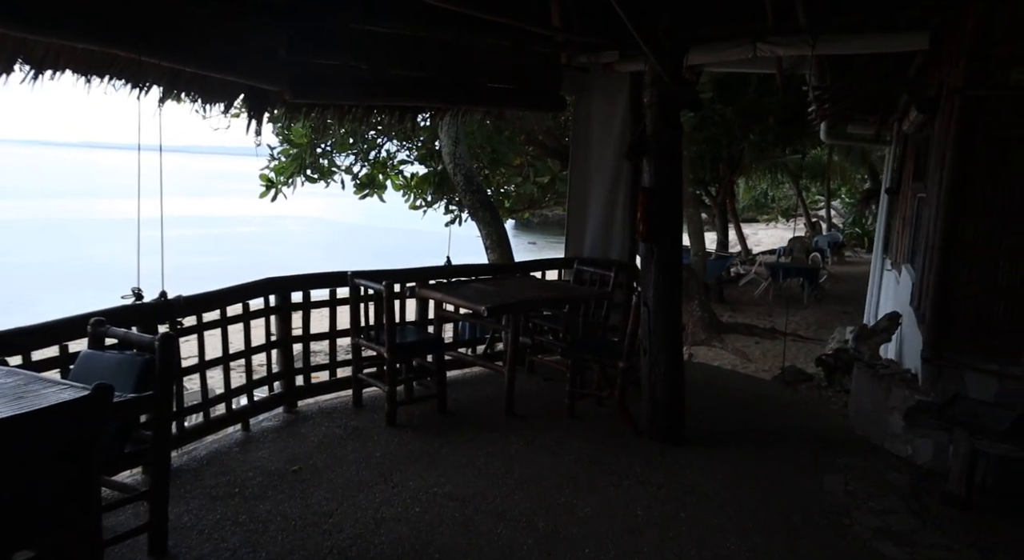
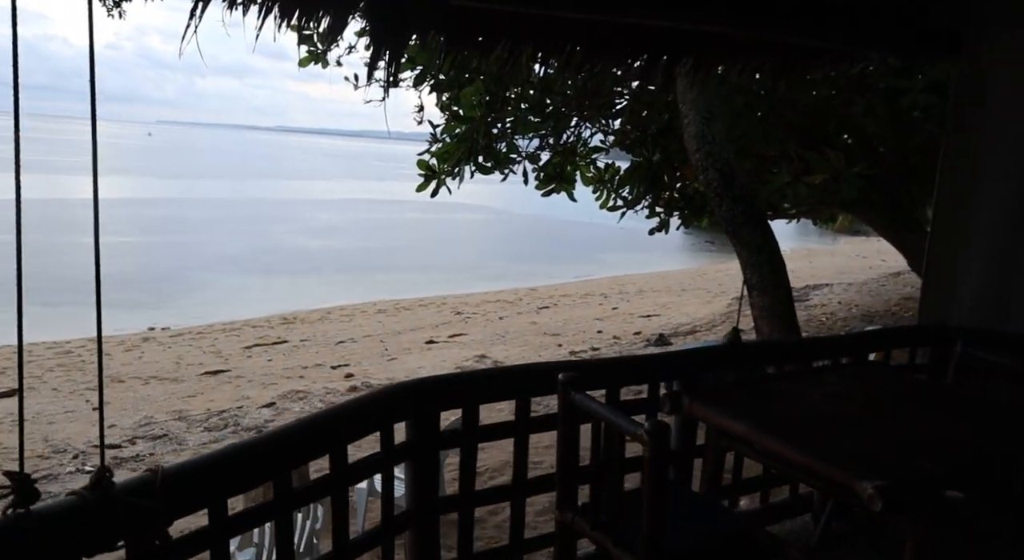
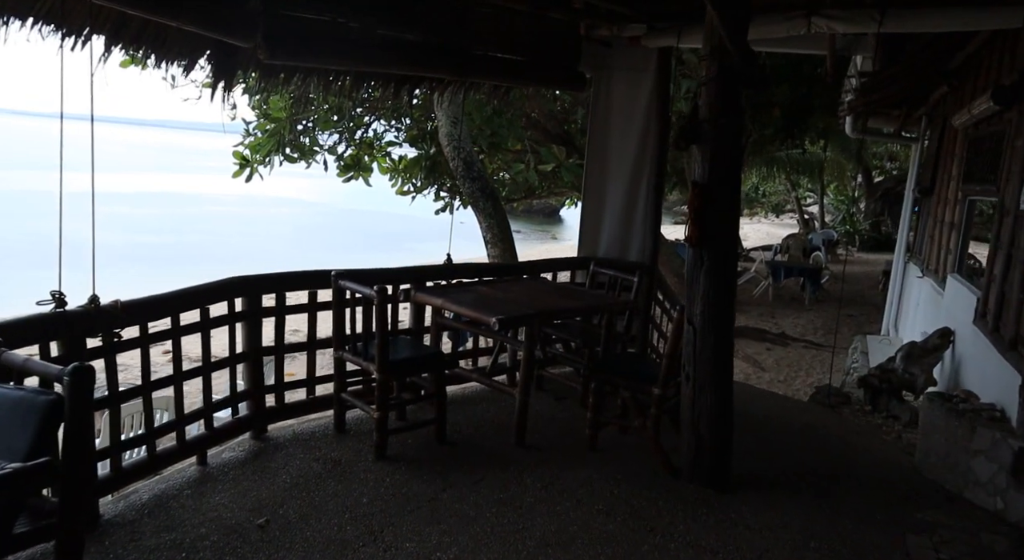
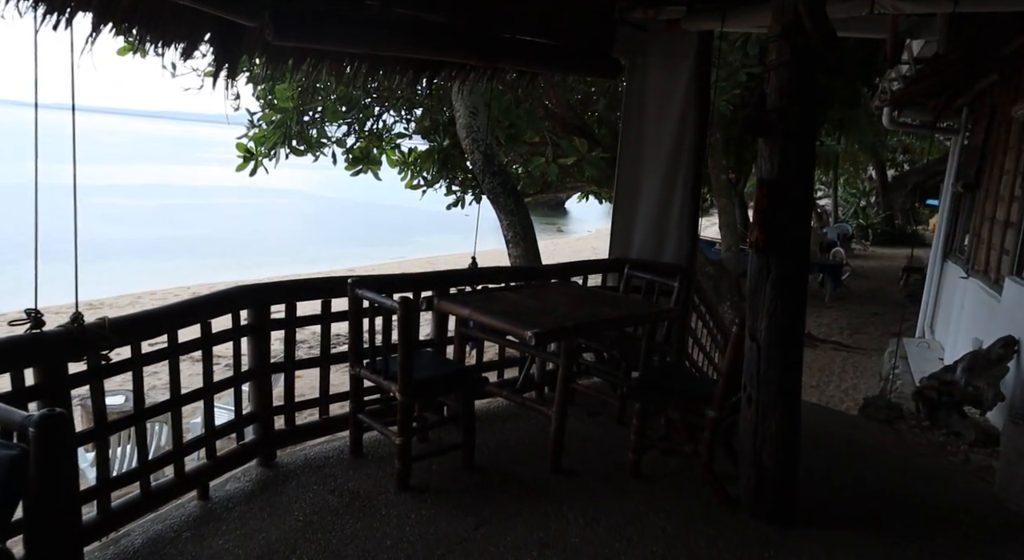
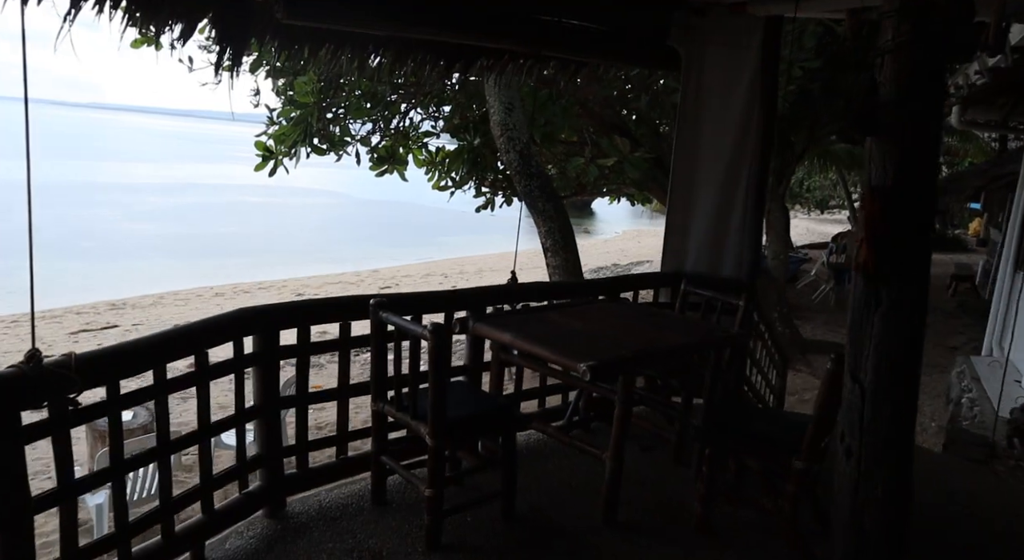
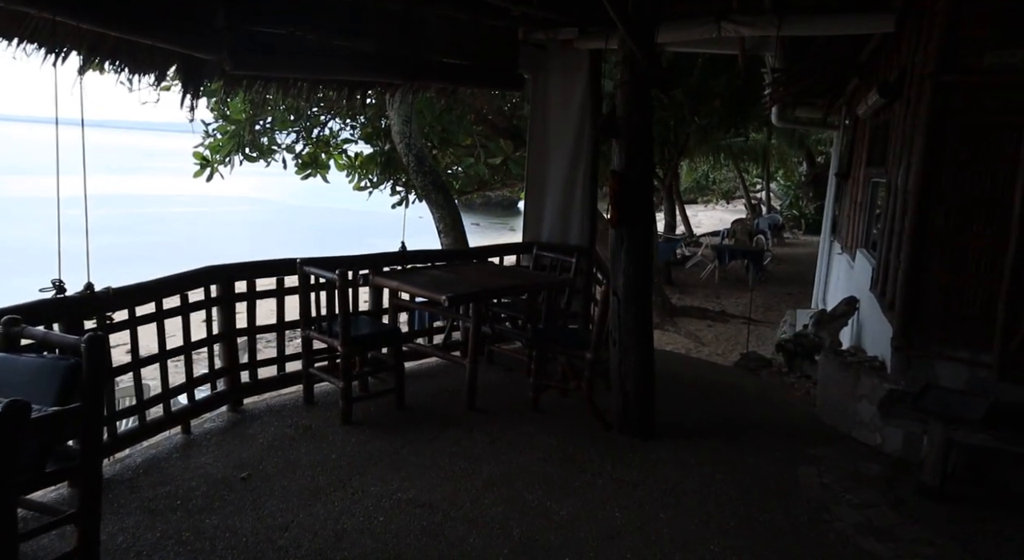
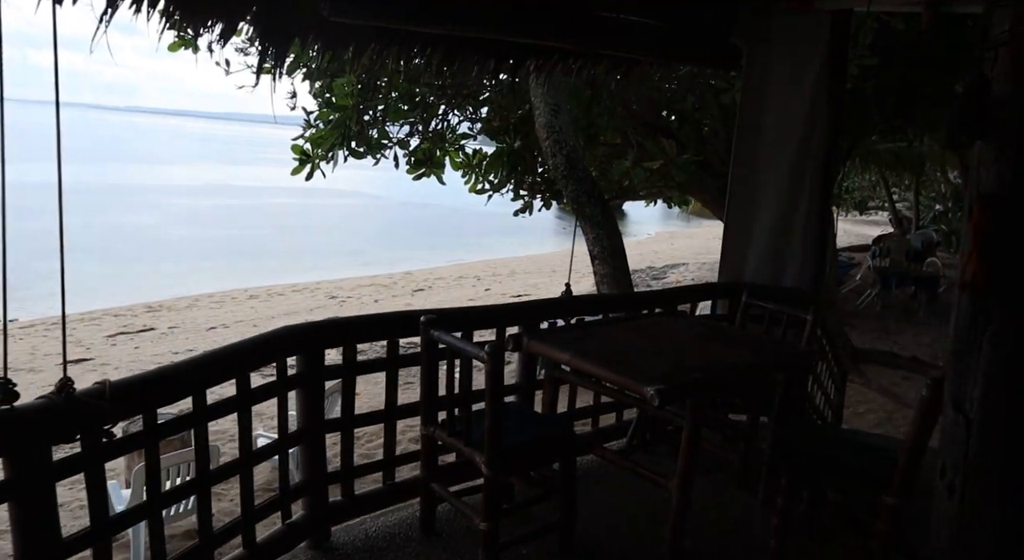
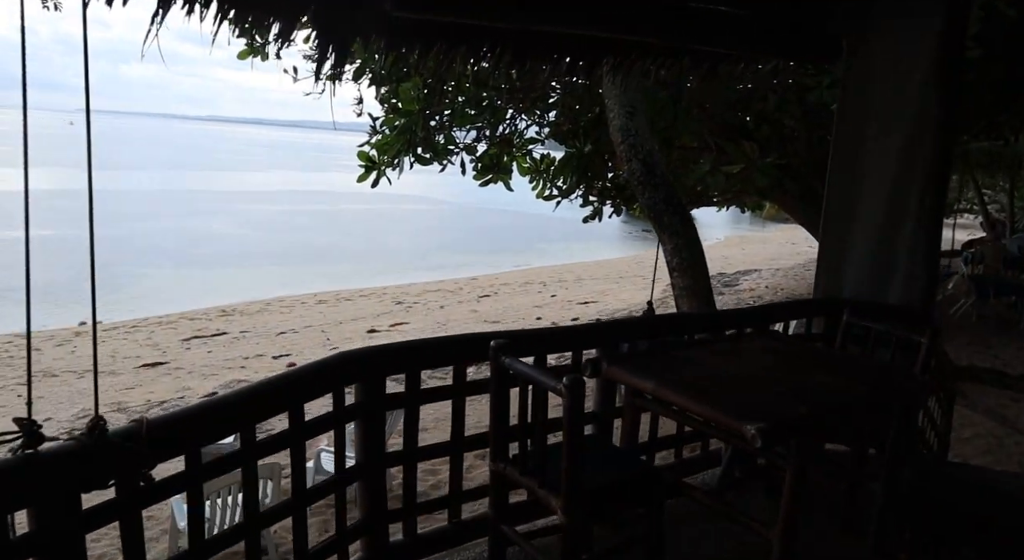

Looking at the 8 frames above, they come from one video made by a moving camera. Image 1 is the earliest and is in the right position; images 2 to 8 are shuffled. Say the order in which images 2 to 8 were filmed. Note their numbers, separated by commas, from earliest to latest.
6, 3, 4, 5, 7, 8, 2
